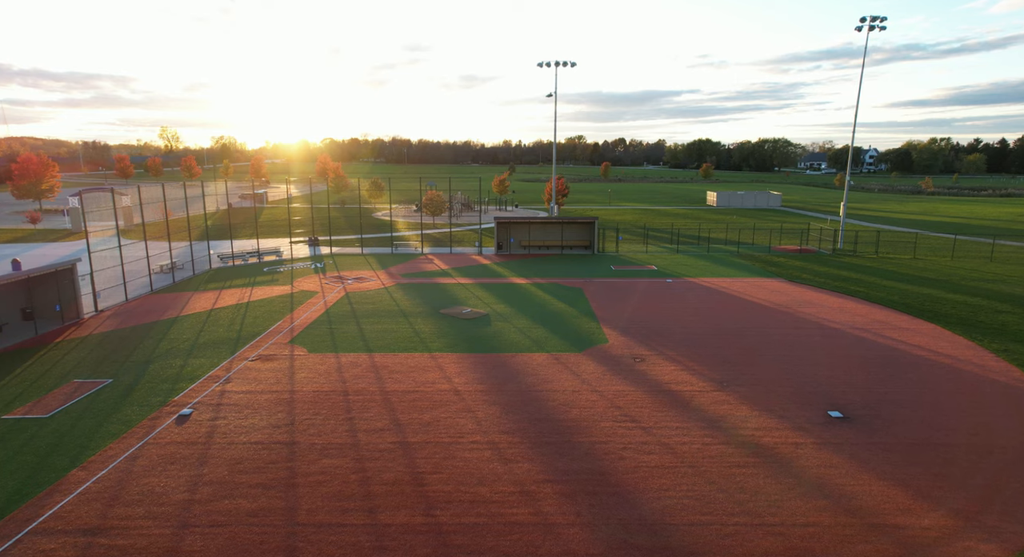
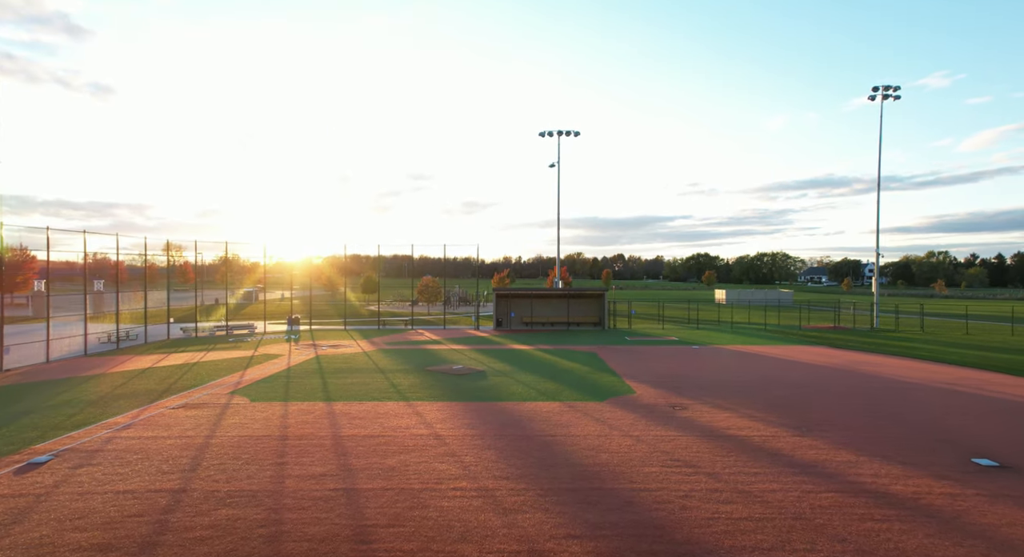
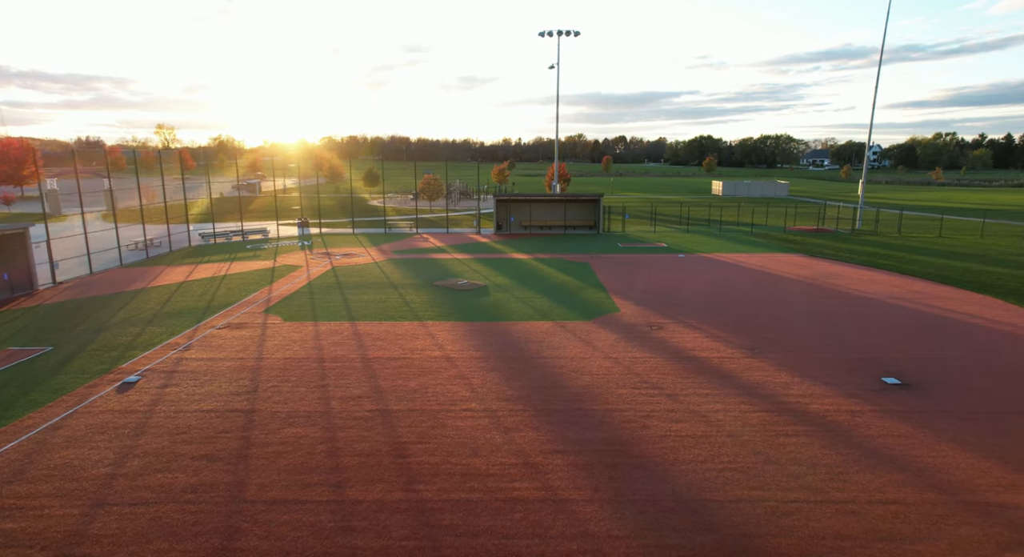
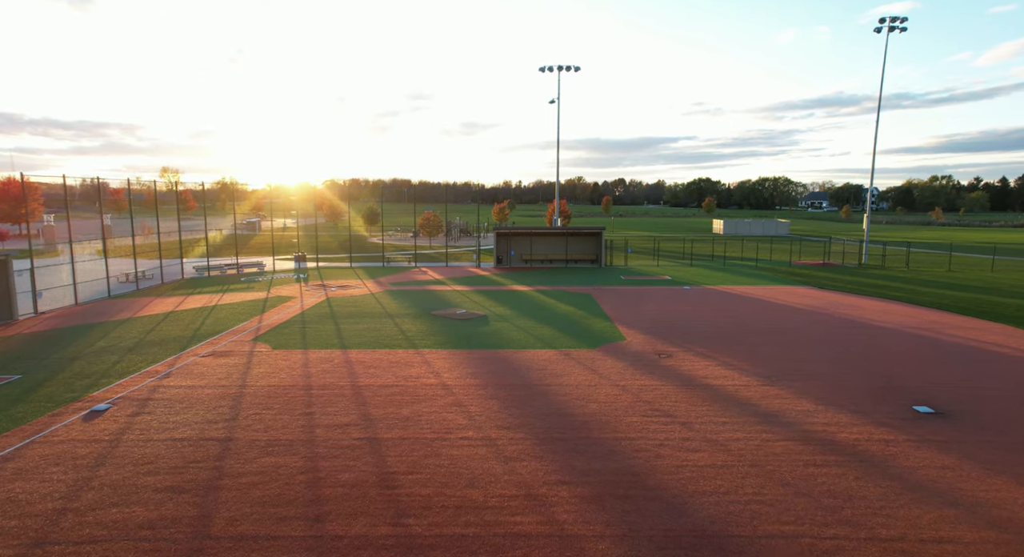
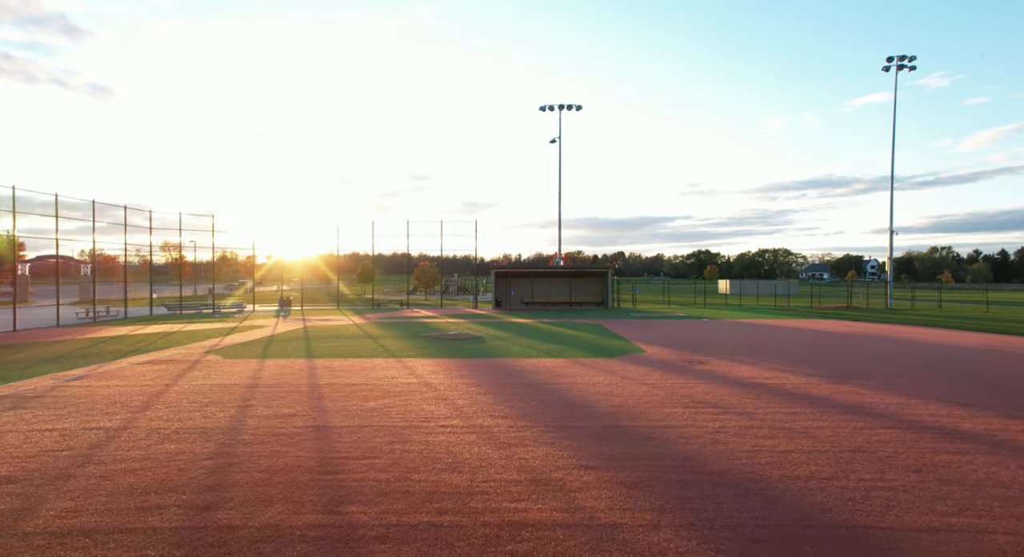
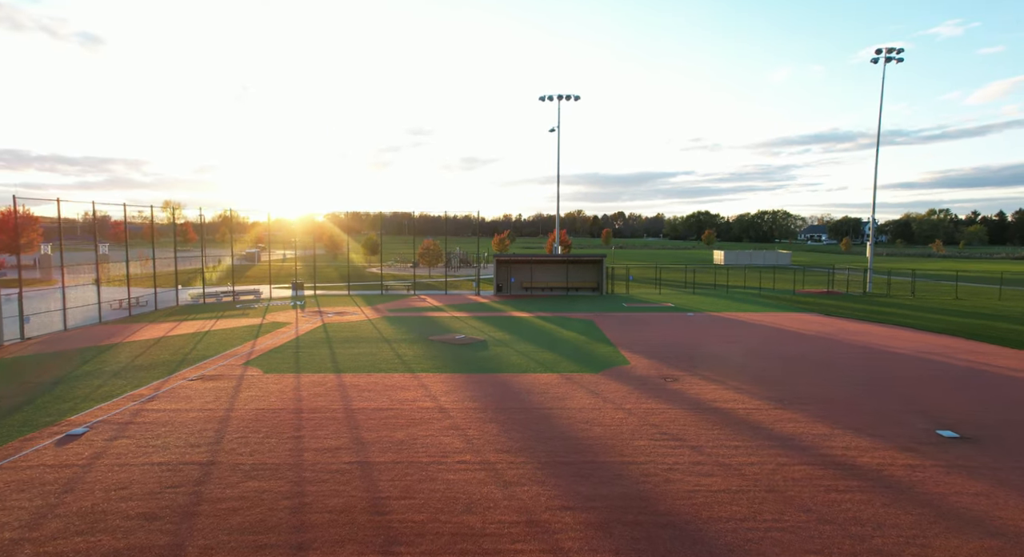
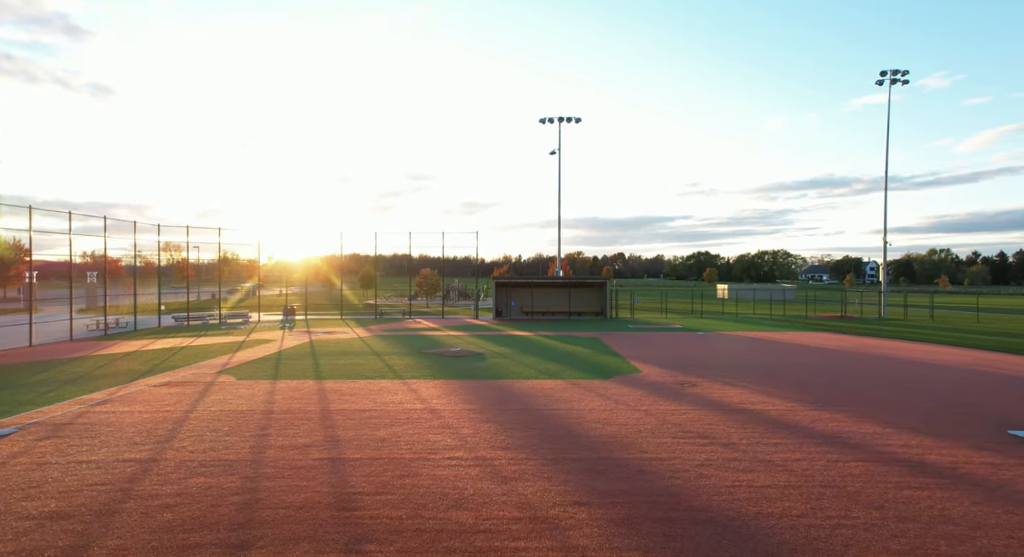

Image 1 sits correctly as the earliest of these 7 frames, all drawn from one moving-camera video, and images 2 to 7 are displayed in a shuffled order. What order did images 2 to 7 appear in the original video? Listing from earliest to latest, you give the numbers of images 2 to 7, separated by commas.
3, 4, 6, 2, 7, 5
